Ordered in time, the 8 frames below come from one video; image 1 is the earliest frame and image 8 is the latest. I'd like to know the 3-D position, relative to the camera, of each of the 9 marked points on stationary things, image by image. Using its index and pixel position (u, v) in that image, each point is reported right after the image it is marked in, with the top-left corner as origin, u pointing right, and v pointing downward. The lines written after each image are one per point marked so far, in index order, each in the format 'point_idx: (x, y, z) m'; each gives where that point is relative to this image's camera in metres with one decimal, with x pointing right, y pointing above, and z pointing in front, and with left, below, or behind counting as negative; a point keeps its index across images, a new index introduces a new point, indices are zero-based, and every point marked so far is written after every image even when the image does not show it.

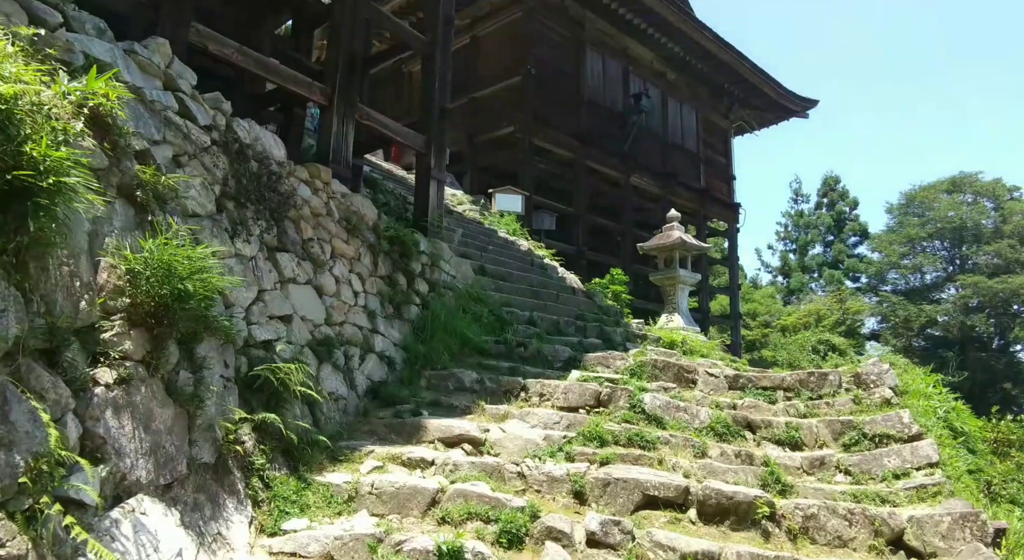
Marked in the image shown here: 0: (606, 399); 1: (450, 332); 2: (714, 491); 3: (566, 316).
0: (+0.8, -1.0, +6.5) m
1: (-0.6, -0.5, +7.4) m
2: (+1.3, -1.3, +4.6) m
3: (+0.7, -0.4, +9.7) m
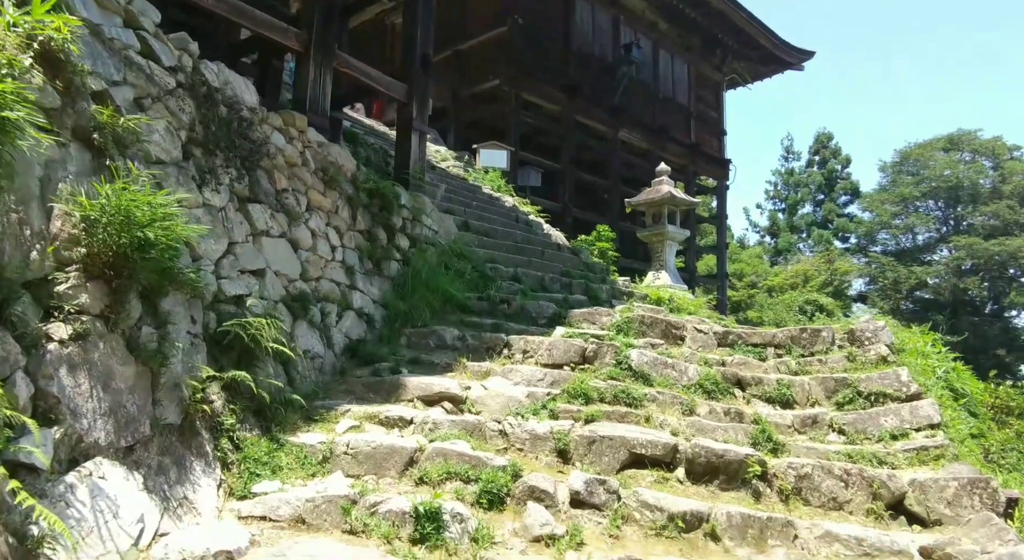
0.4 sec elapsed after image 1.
0: (+0.7, -0.6, +6.4) m
1: (-0.7, -0.1, +7.2) m
2: (+1.2, -1.0, +4.5) m
3: (+0.5, +0.1, +9.5) m
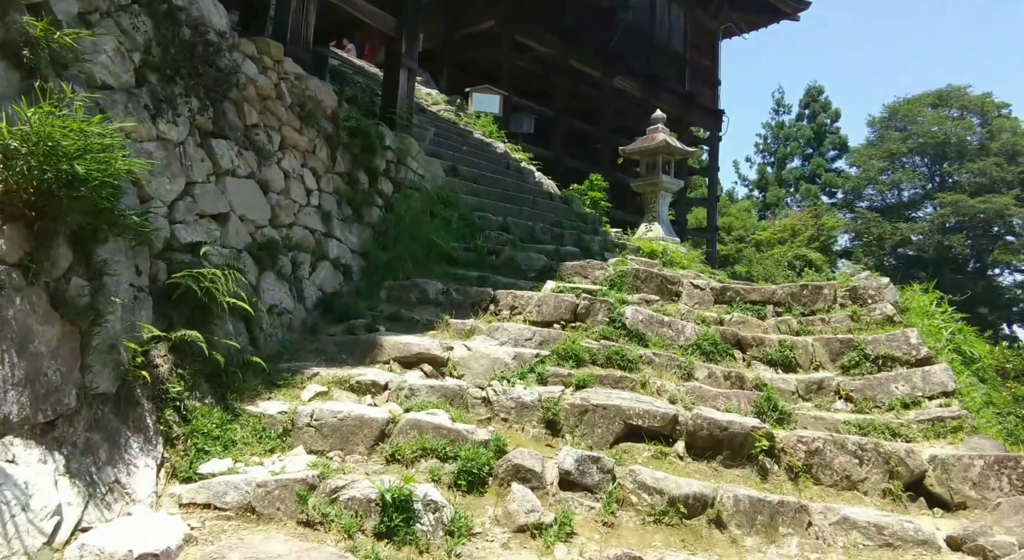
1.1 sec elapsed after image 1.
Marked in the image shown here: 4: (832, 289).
0: (+0.6, -0.3, +6.0) m
1: (-0.9, +0.4, +6.7) m
2: (+1.1, -0.8, +4.1) m
3: (+0.4, +0.7, +9.0) m
4: (+3.0, -0.1, +7.0) m
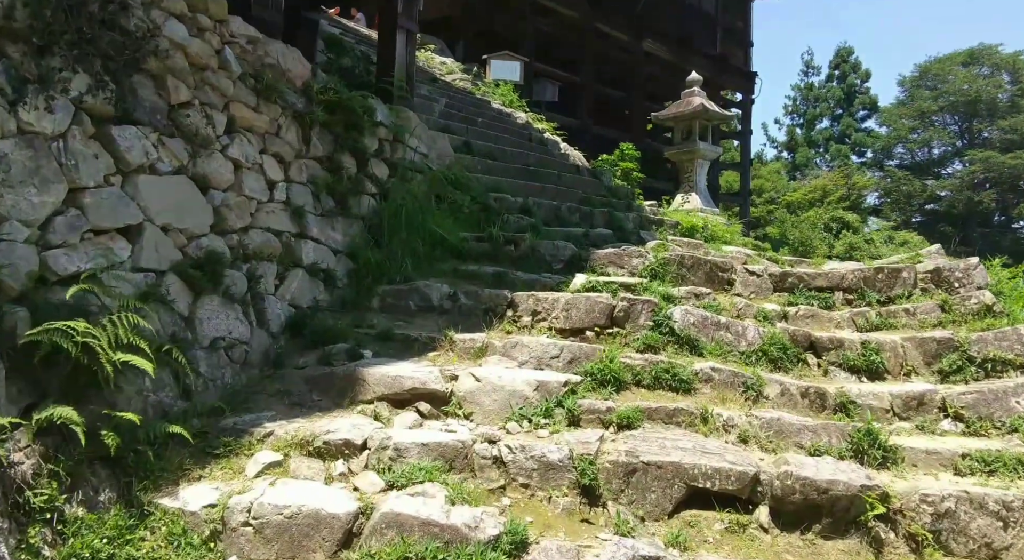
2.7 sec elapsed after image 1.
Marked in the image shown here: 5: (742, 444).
0: (+0.7, -0.2, +4.9) m
1: (-0.7, +0.4, +5.7) m
2: (+1.2, -0.8, +3.0) m
3: (+0.6, +0.8, +7.9) m
4: (+3.2, +0.1, +5.8) m
5: (+1.1, -0.8, +3.6) m
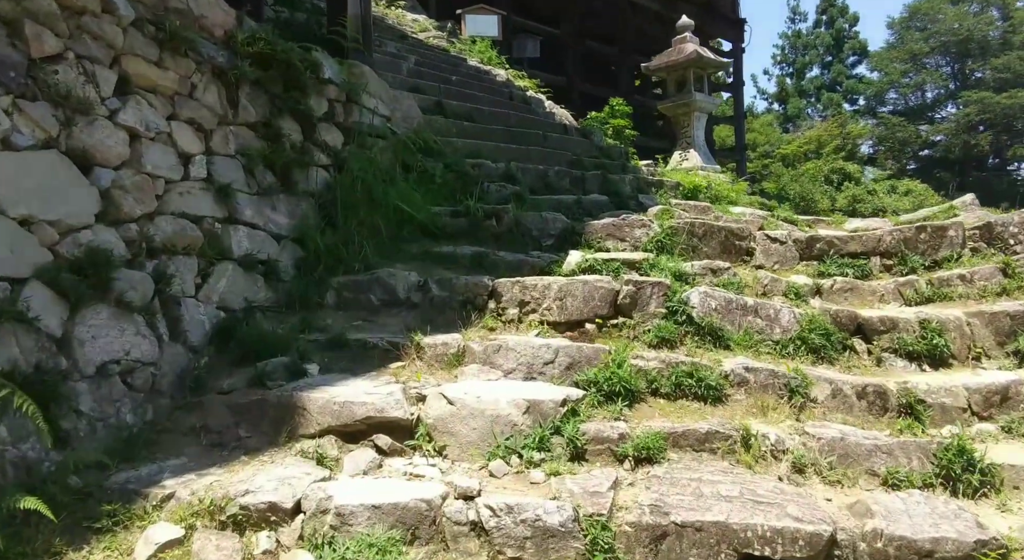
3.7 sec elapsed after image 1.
0: (+0.6, -0.1, +4.0) m
1: (-0.8, +0.5, +4.8) m
2: (+1.1, -0.8, +2.2) m
3: (+0.4, +1.1, +7.0) m
4: (+3.0, +0.3, +5.0) m
5: (+1.1, -0.7, +2.8) m
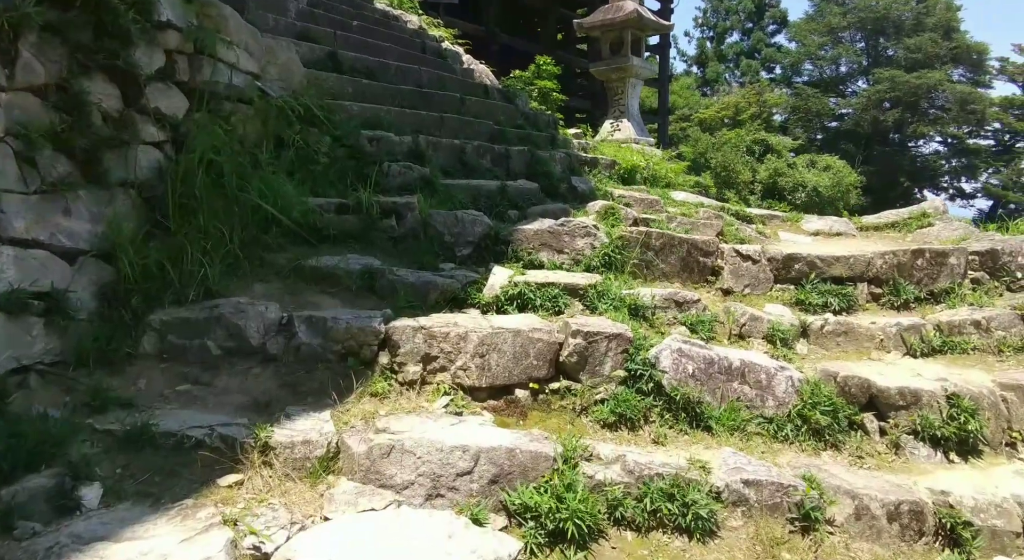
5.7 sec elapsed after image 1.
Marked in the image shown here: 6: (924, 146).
0: (+0.2, -0.3, +3.0) m
1: (-1.3, +0.3, +3.5) m
2: (+0.9, -1.1, +1.2) m
3: (-0.3, +1.1, +5.8) m
4: (+2.5, +0.1, +4.2) m
5: (+0.8, -1.0, +1.8) m
6: (+8.5, +2.7, +15.6) m
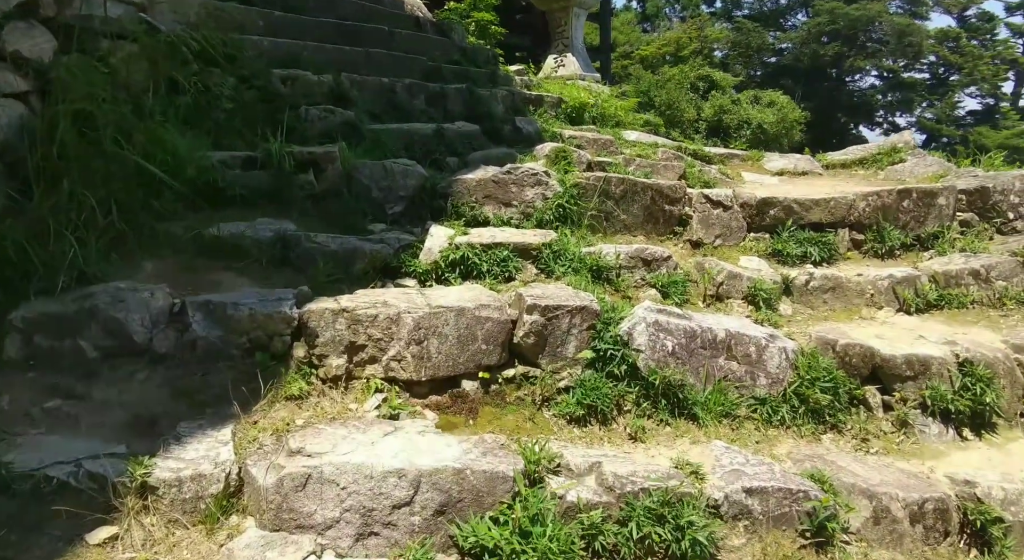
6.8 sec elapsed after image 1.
0: (+0.1, -0.2, +2.5) m
1: (-1.5, +0.4, +2.8) m
2: (+0.9, -1.1, +0.9) m
3: (-0.7, +1.4, +5.1) m
4: (+2.2, +0.4, +3.8) m
5: (+0.7, -1.0, +1.4) m
6: (+7.2, +4.1, +15.4) m
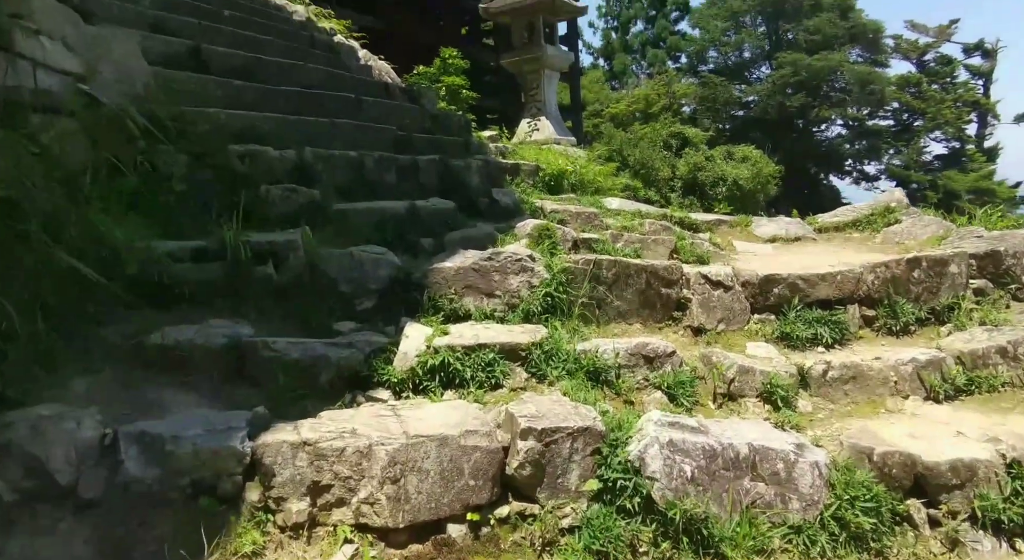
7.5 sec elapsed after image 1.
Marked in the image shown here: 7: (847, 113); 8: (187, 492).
0: (+0.1, -0.6, +2.1) m
1: (-1.6, 0.0, +2.5) m
2: (+1.0, -1.3, +0.5) m
3: (-0.9, +0.8, +4.8) m
4: (+2.2, +0.1, +3.6) m
5: (+0.8, -1.2, +1.0) m
6: (+6.7, +3.1, +15.6) m
7: (+6.8, +3.4, +14.9) m
8: (-0.9, -0.6, +2.0) m
